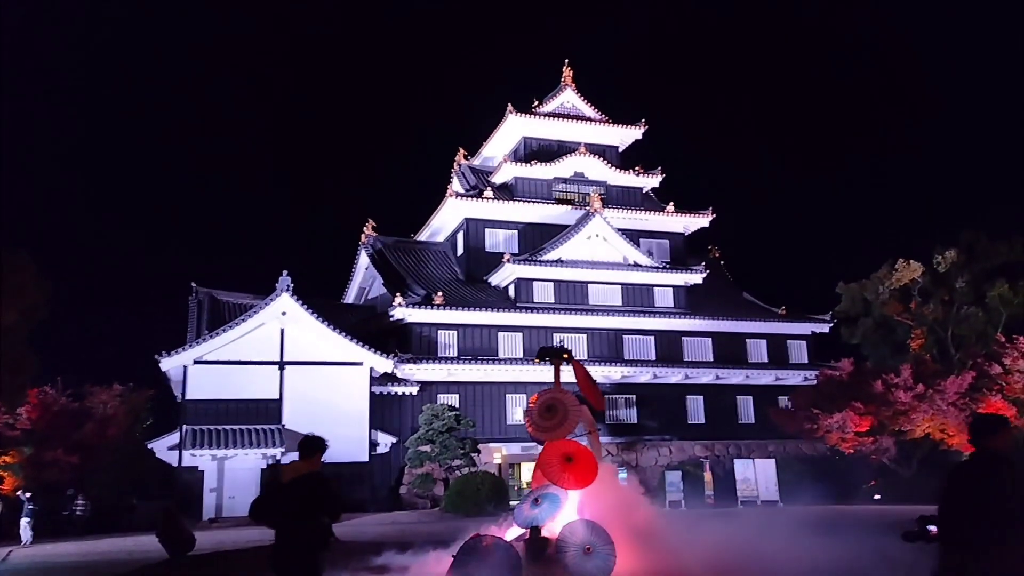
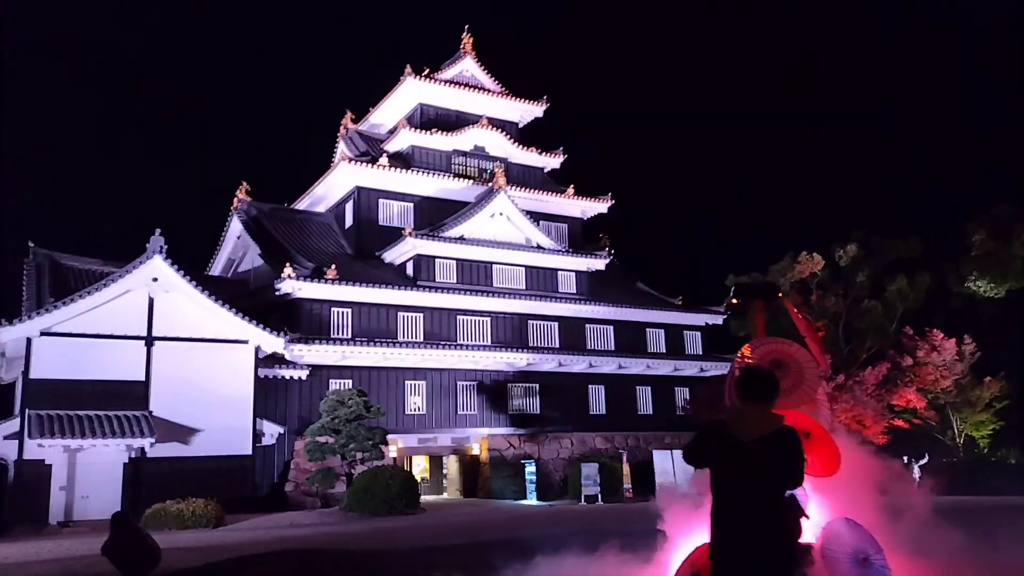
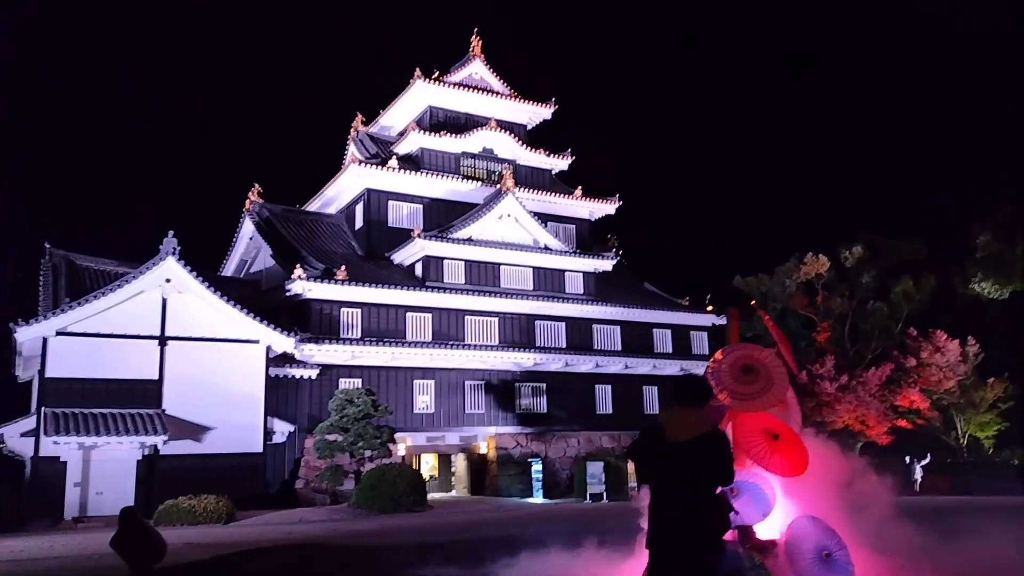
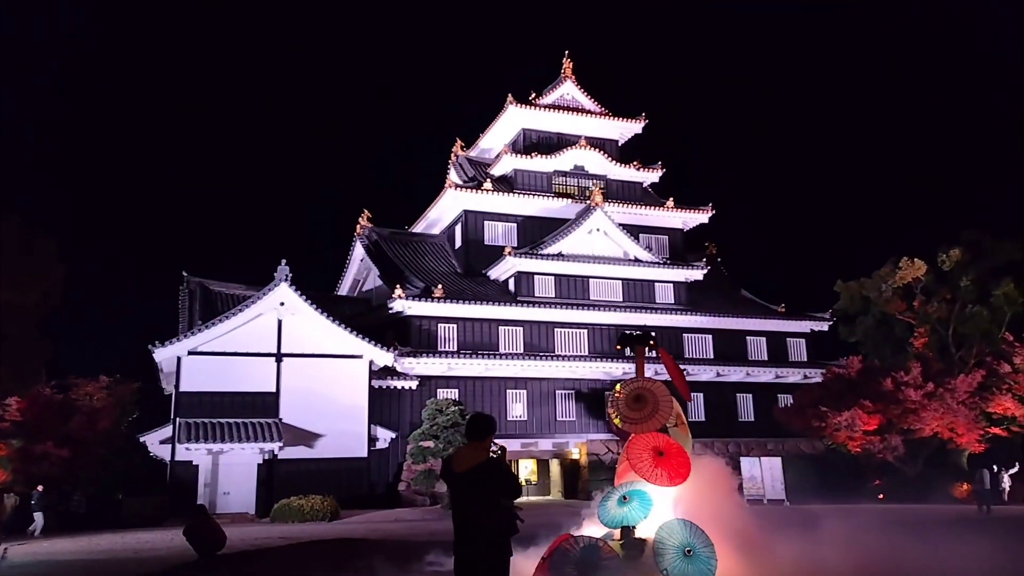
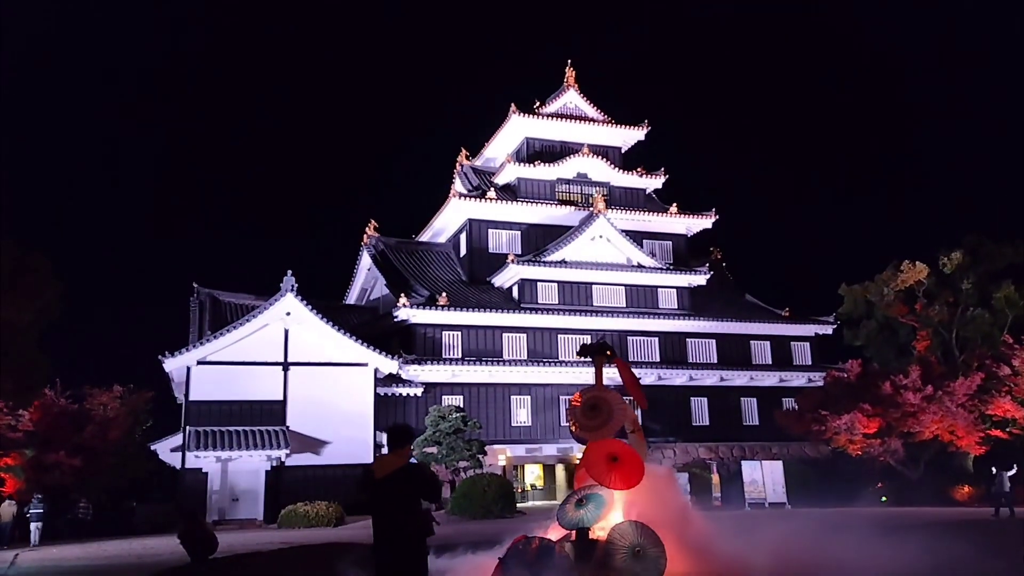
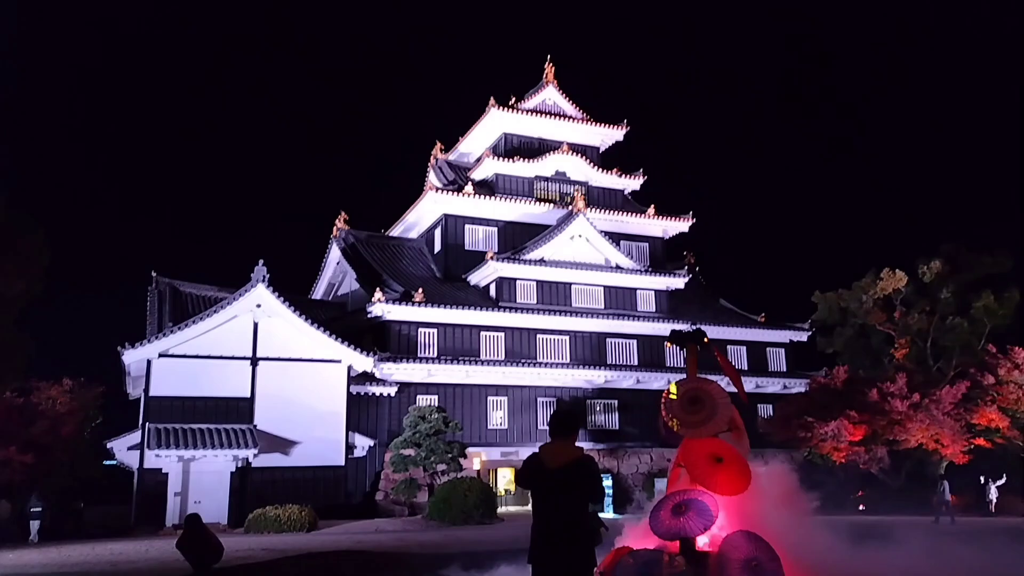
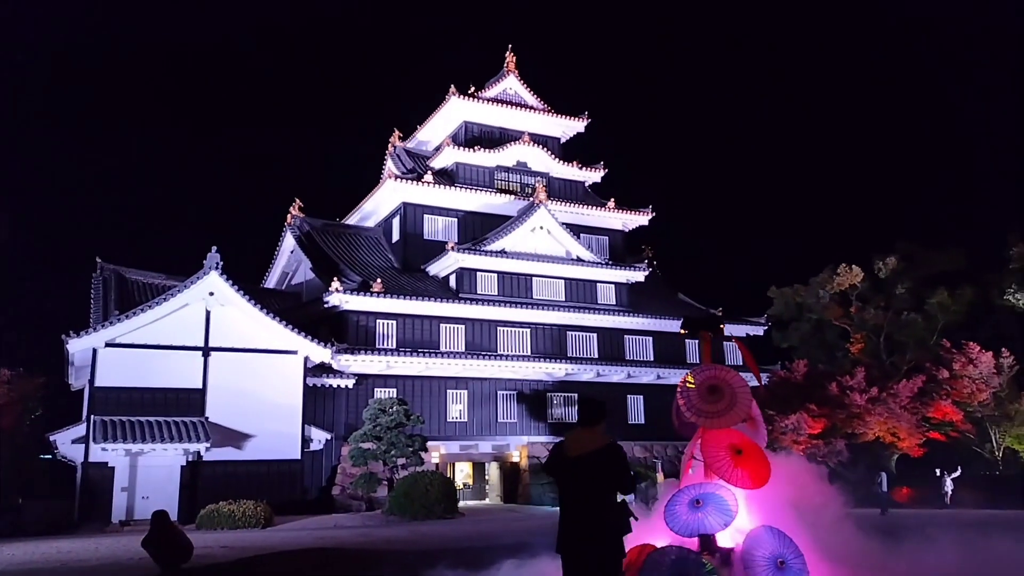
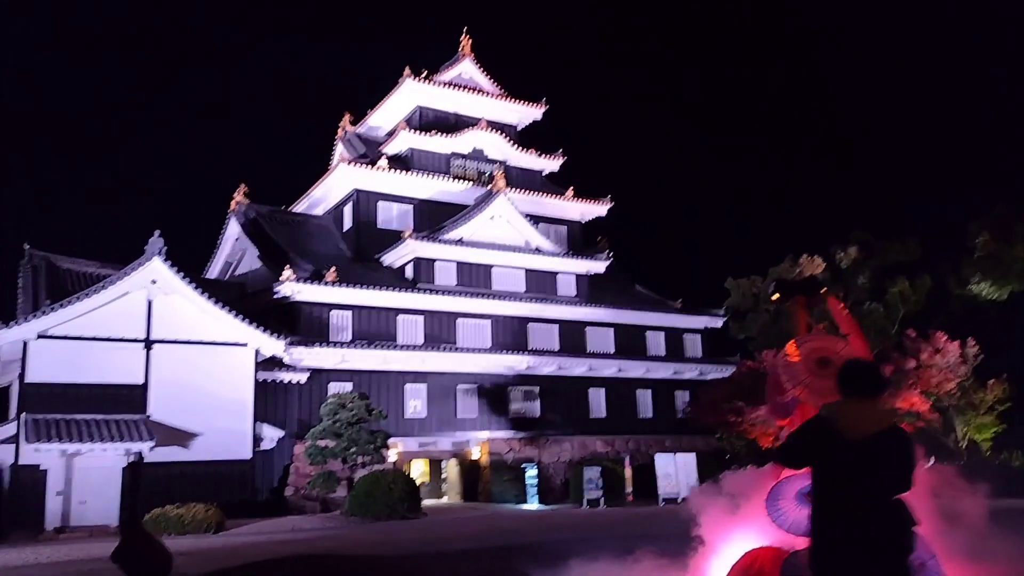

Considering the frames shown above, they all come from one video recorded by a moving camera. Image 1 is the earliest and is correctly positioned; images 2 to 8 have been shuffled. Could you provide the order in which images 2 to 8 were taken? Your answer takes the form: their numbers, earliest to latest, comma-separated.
5, 4, 6, 7, 3, 2, 8
